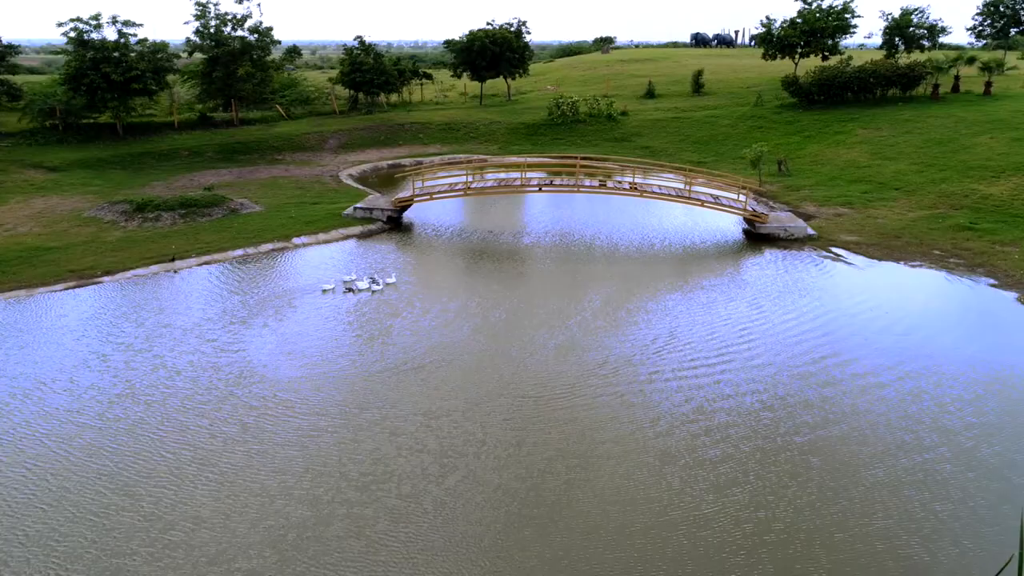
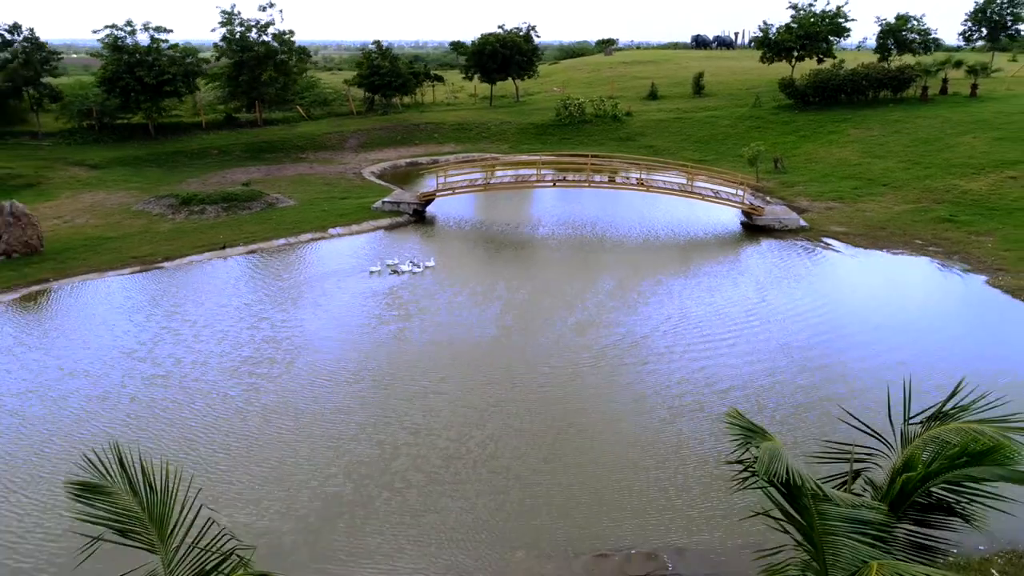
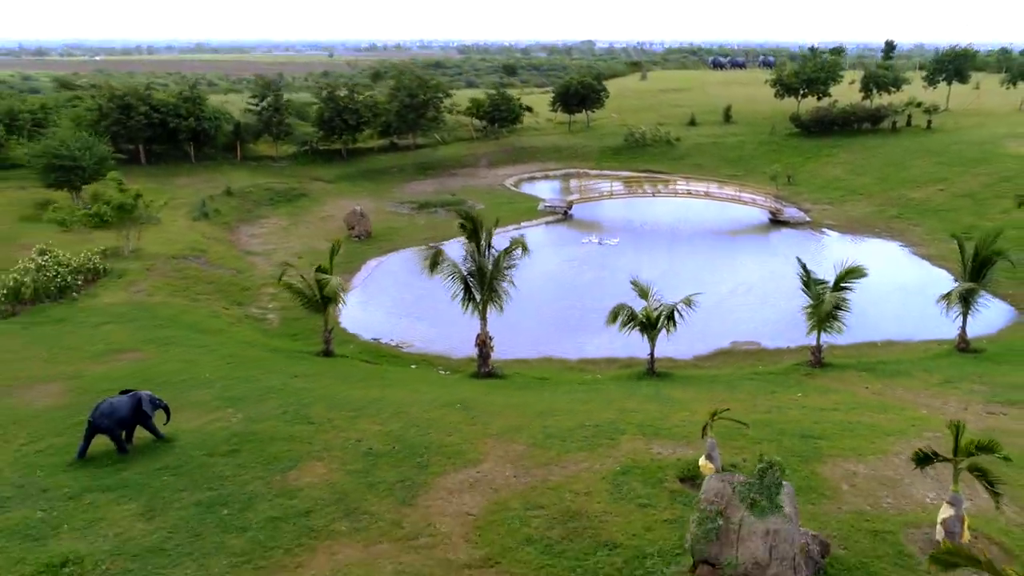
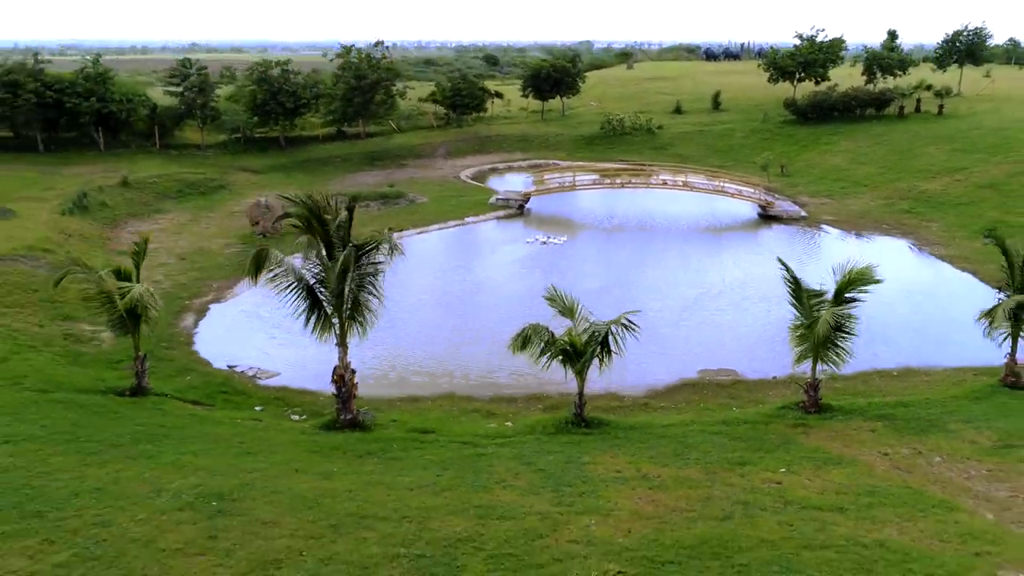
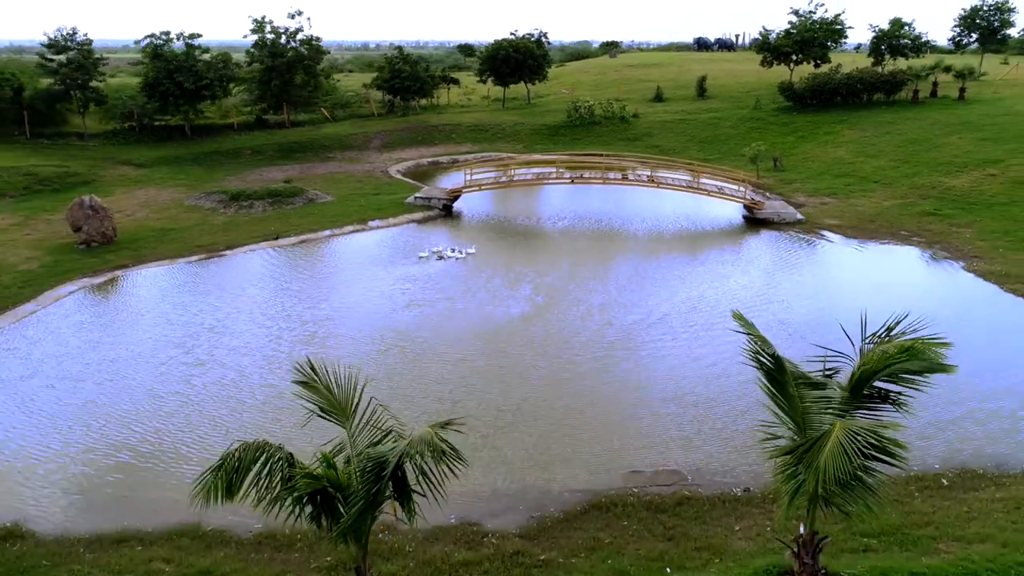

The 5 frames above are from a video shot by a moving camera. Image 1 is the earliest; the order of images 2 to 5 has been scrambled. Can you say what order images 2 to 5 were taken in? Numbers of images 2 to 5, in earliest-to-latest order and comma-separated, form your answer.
2, 5, 4, 3
